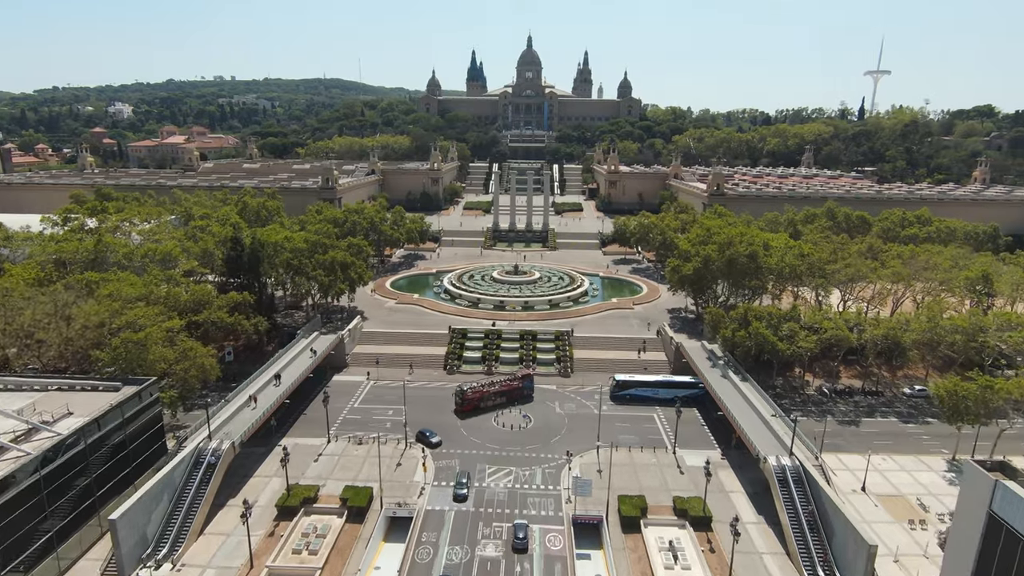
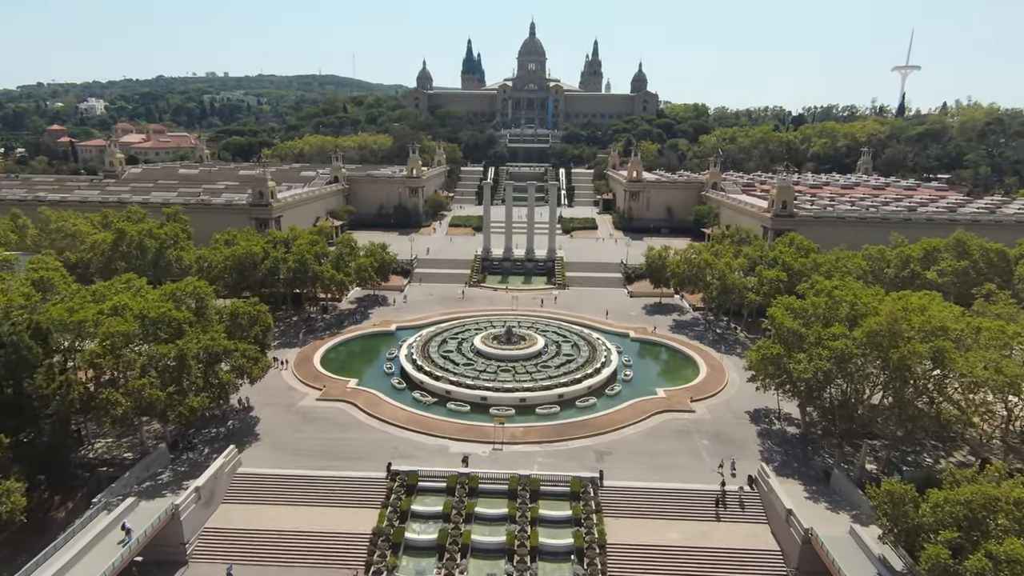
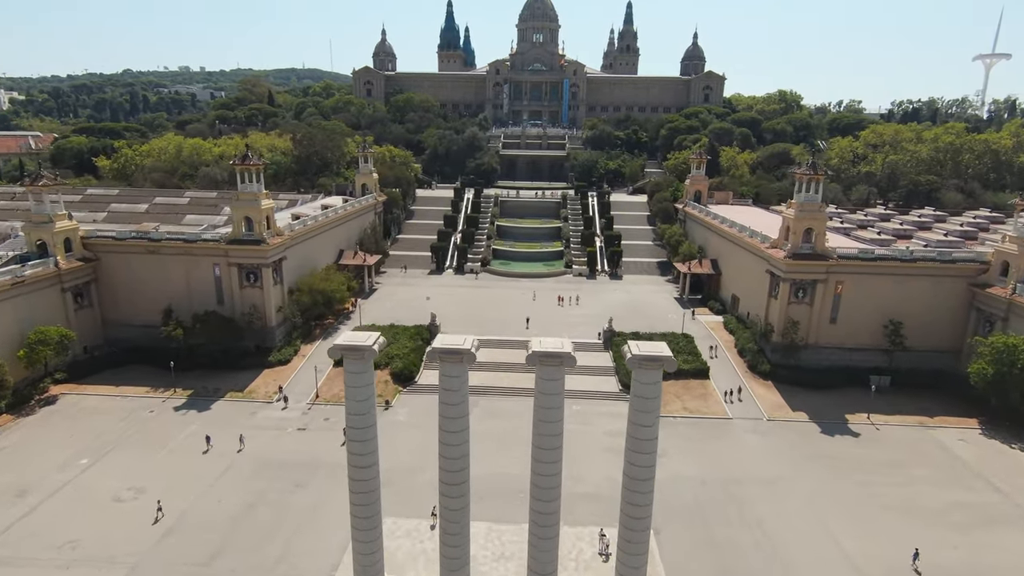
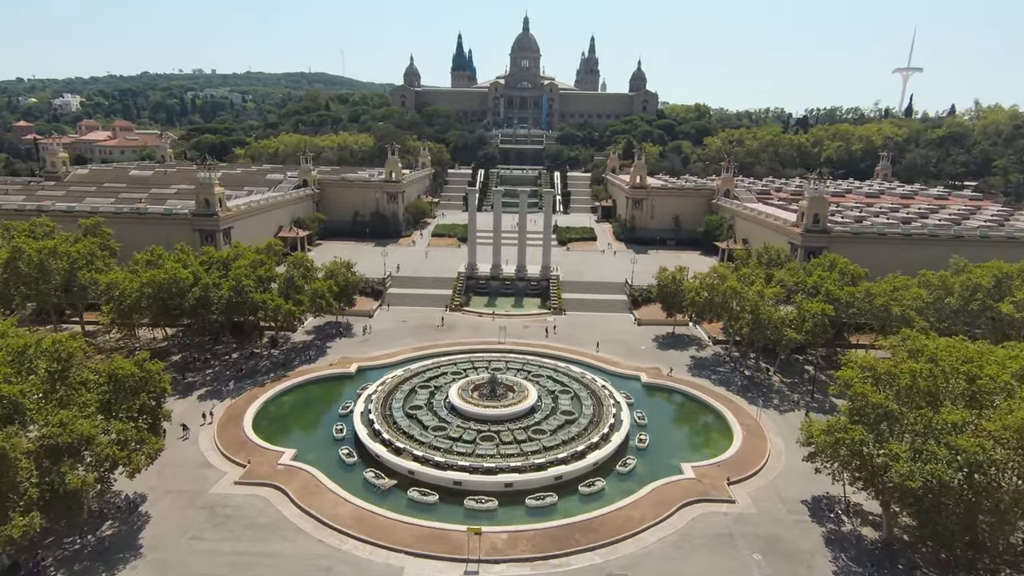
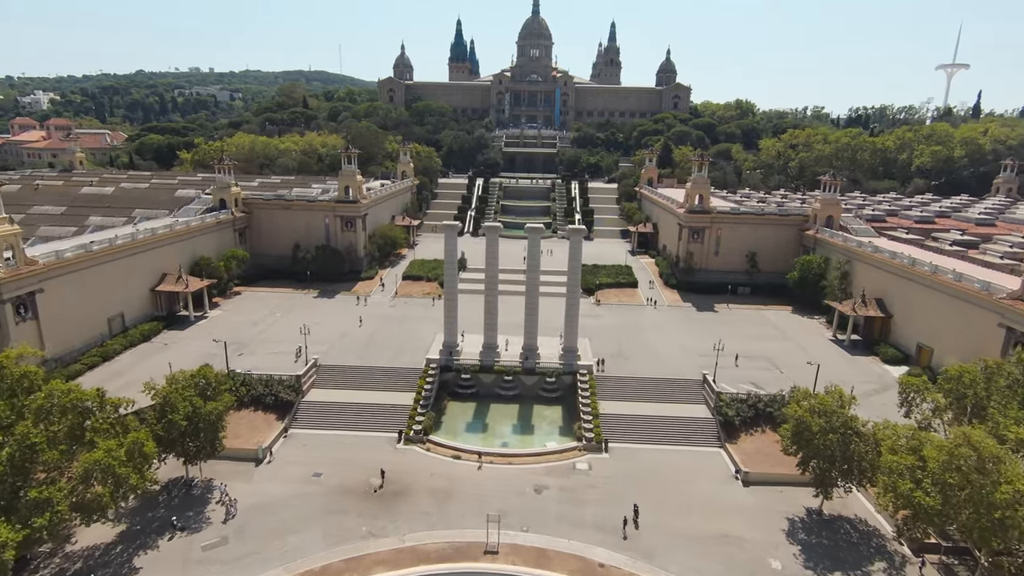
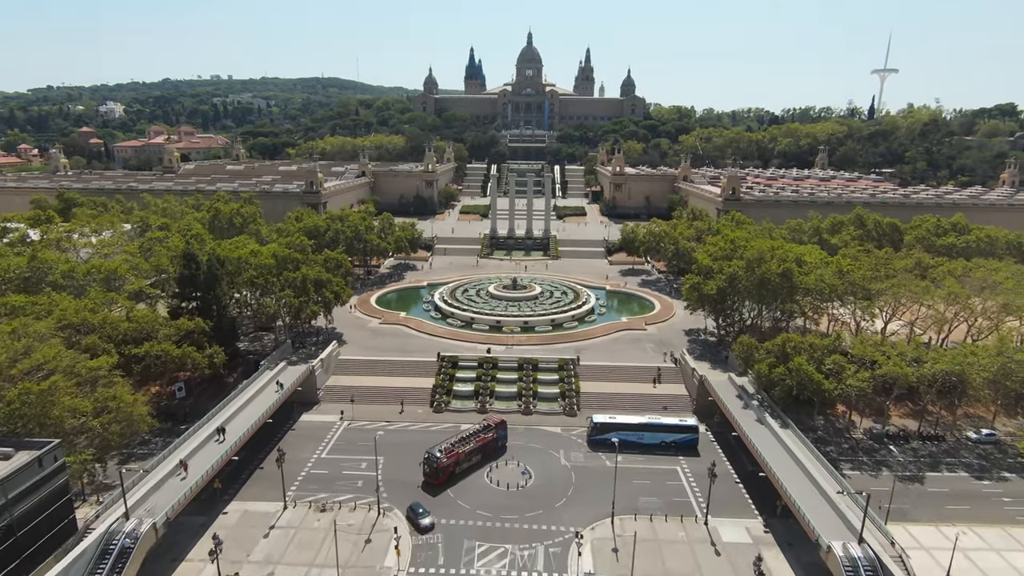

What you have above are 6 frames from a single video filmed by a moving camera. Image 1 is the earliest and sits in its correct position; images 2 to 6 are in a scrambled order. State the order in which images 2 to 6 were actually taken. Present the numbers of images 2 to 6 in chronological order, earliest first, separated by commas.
6, 2, 4, 5, 3
